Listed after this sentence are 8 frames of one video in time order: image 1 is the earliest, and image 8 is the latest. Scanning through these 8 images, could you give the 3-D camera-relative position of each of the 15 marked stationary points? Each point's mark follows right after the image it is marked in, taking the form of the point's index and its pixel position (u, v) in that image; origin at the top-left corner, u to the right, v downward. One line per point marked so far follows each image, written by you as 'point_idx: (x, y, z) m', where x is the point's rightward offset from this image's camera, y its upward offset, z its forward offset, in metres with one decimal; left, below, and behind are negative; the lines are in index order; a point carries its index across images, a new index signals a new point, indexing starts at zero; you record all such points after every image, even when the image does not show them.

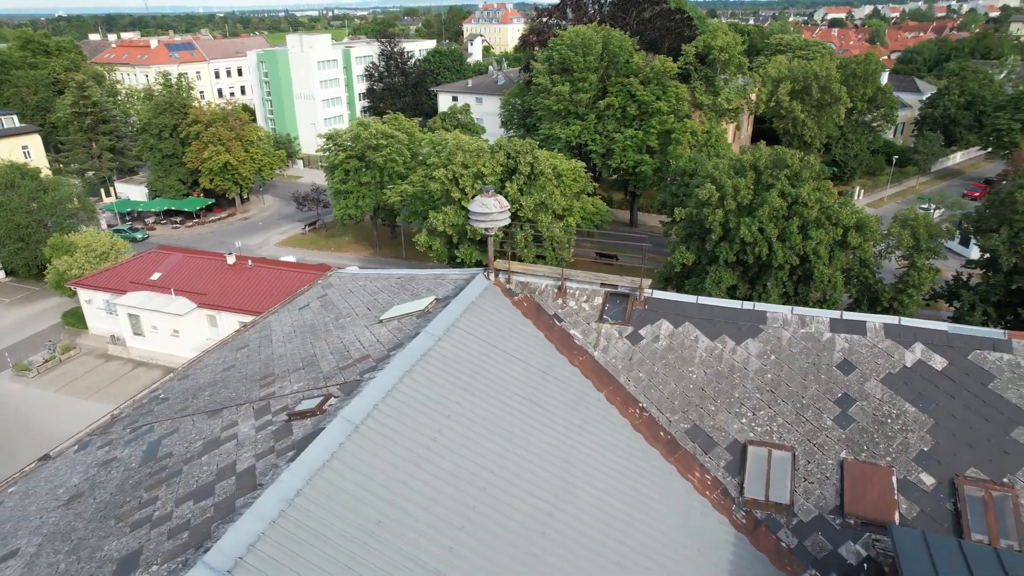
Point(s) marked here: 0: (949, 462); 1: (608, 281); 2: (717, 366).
0: (+4.9, -1.9, +7.2) m
1: (+1.4, +0.1, +9.4) m
2: (+2.7, -1.0, +8.4) m
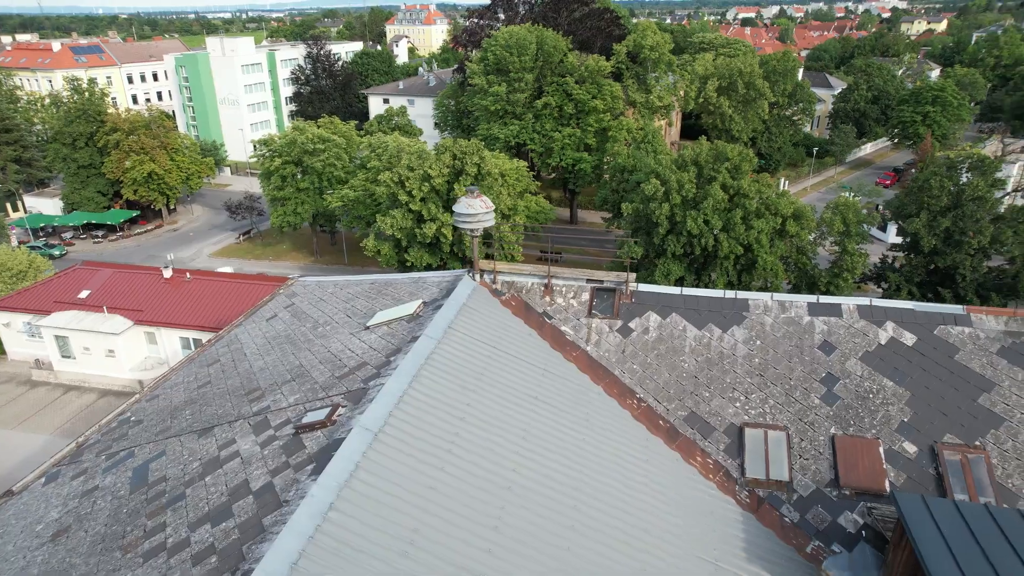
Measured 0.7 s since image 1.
0: (+5.0, -1.7, +7.8) m
1: (+1.2, +0.2, +9.6) m
2: (+2.6, -0.9, +8.7) m
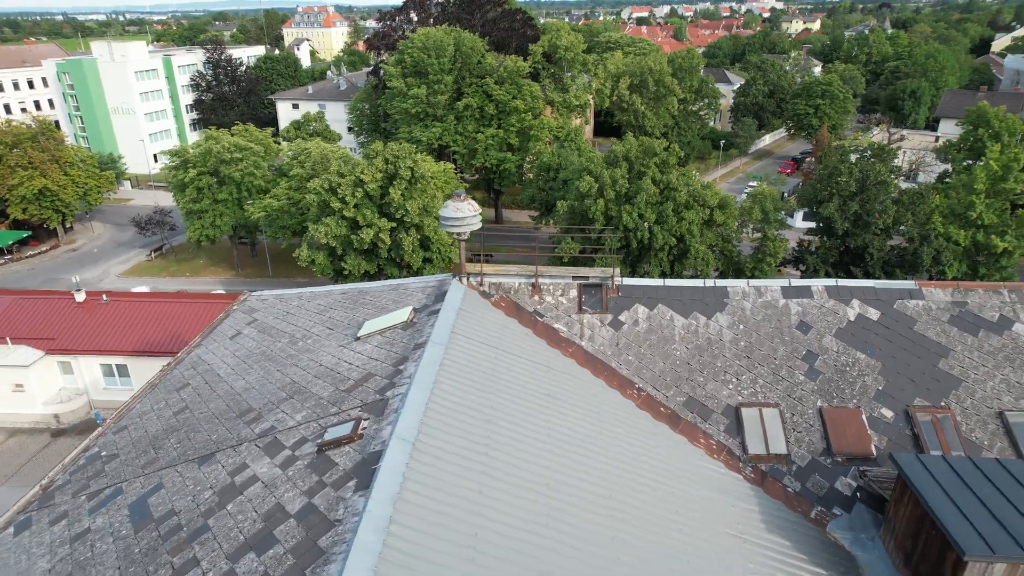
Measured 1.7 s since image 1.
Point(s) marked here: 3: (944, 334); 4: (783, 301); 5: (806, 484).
0: (+5.1, -1.4, +8.5) m
1: (+1.0, +0.2, +9.9) m
2: (+2.6, -0.7, +9.1) m
3: (+6.0, -0.6, +9.0) m
4: (+3.9, -0.2, +9.4) m
5: (+3.6, -2.4, +7.9) m
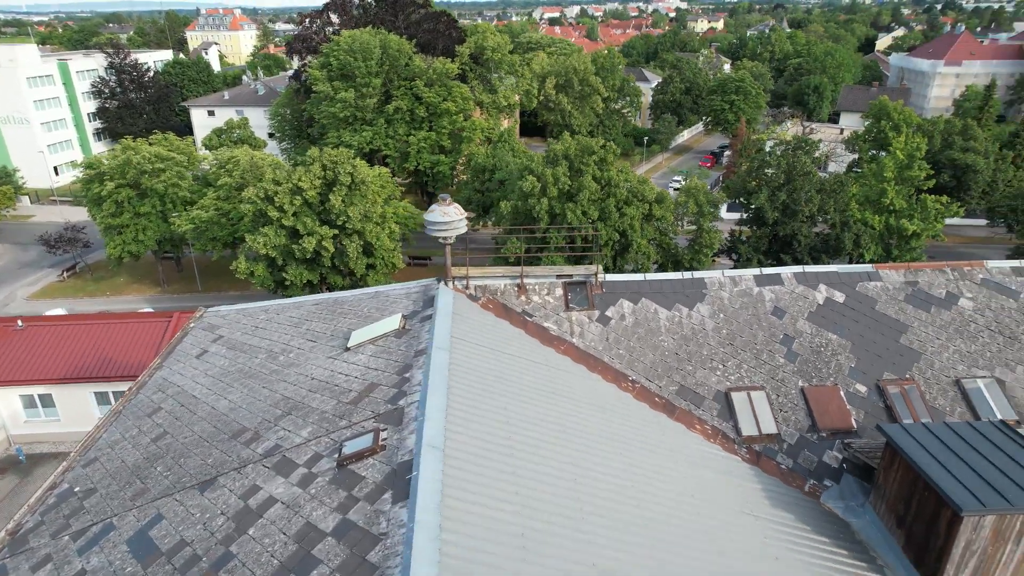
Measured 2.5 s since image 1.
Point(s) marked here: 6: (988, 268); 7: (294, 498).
0: (+5.1, -1.2, +9.2) m
1: (+0.8, +0.2, +10.0) m
2: (+2.5, -0.6, +9.5) m
3: (+5.9, -0.4, +9.8) m
4: (+3.7, 0.0, +9.9) m
5: (+3.7, -2.2, +8.4) m
6: (+7.6, +0.3, +10.3) m
7: (-2.1, -2.1, +6.4) m
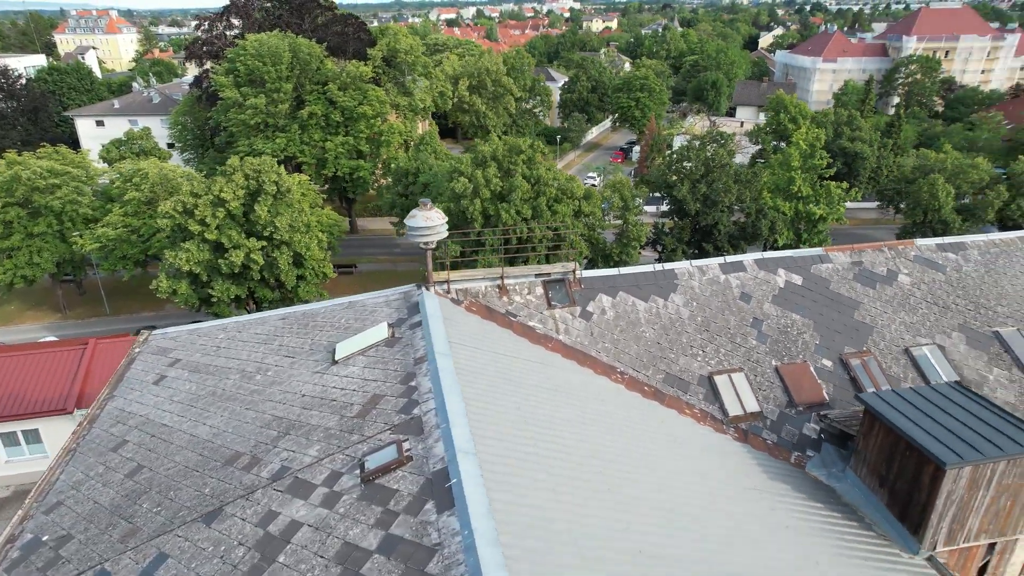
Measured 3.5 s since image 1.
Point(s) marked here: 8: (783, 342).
0: (+4.9, -0.9, +9.9) m
1: (+0.5, +0.3, +10.2) m
2: (+2.3, -0.5, +9.9) m
3: (+5.5, 0.0, +10.6) m
4: (+3.4, +0.2, +10.5) m
5: (+3.7, -2.0, +8.9) m
6: (+7.1, +0.7, +11.4) m
7: (-1.8, -2.2, +6.1) m
8: (+4.1, -0.8, +9.8) m
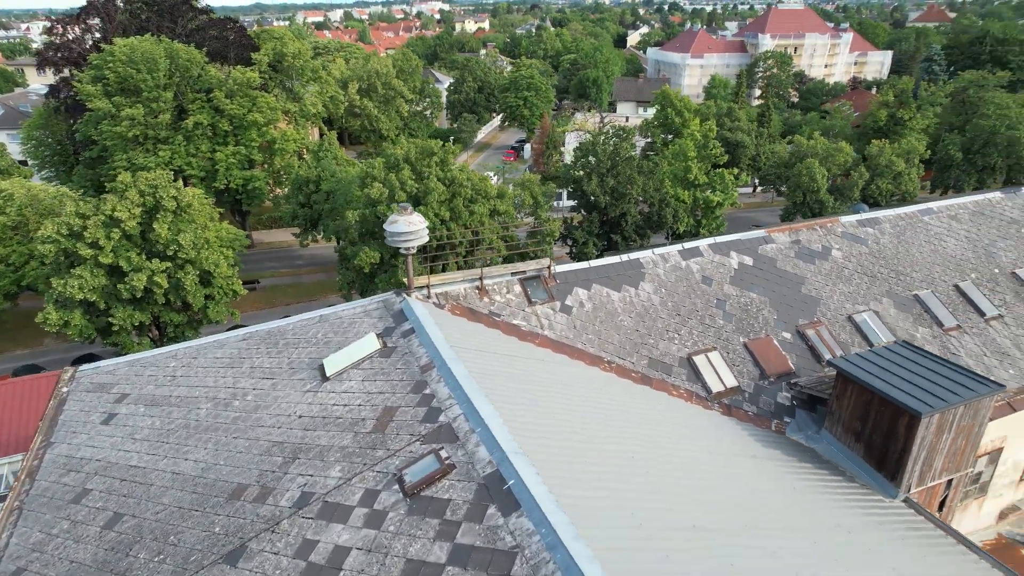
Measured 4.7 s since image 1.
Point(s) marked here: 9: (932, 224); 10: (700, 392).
0: (+4.5, -0.5, +10.7) m
1: (+0.1, +0.3, +10.2) m
2: (+1.9, -0.3, +10.2) m
3: (+5.0, +0.4, +11.5) m
4: (+2.9, +0.4, +11.0) m
5: (+3.6, -1.7, +9.5) m
6: (+6.4, +1.3, +12.6) m
7: (-1.3, -2.3, +5.9) m
8: (+3.8, -0.5, +10.5) m
9: (+8.6, +1.3, +13.2) m
10: (+2.7, -1.5, +9.5) m
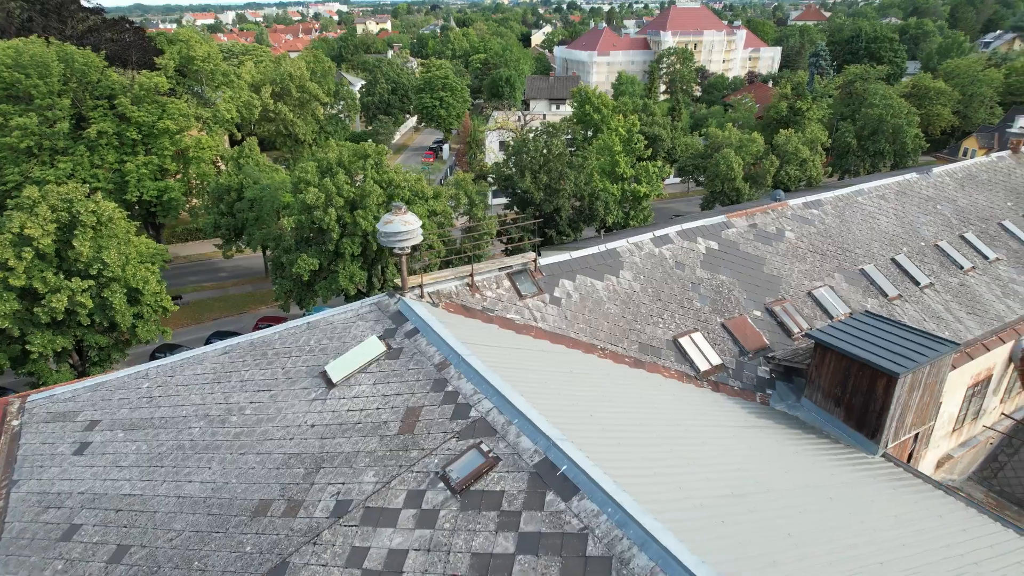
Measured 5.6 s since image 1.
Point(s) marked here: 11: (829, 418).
0: (+4.3, -0.2, +11.3) m
1: (-0.1, +0.4, +10.3) m
2: (+1.7, -0.1, +10.6) m
3: (+4.6, +0.7, +12.2) m
4: (+2.6, +0.7, +11.5) m
5: (+3.6, -1.4, +10.1) m
6: (+5.7, +1.7, +13.4) m
7: (-0.8, -2.3, +5.8) m
8: (+3.5, -0.2, +11.1) m
9: (+7.8, +1.9, +14.4) m
10: (+2.7, -1.3, +9.9) m
11: (+4.6, -1.9, +9.5) m
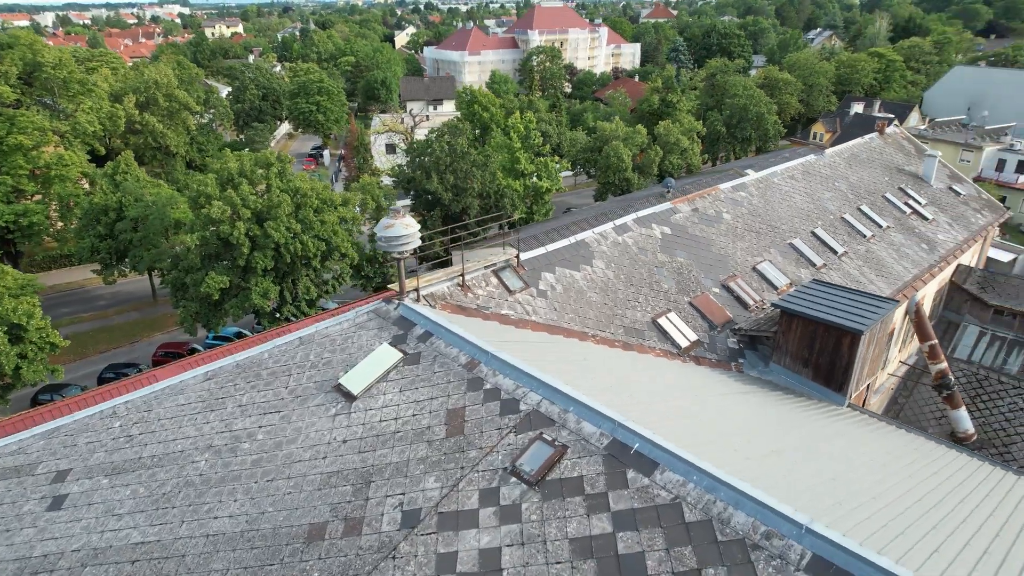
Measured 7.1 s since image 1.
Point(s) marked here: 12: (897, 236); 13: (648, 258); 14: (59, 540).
0: (+3.8, +0.2, +12.2) m
1: (-0.4, +0.4, +10.4) m
2: (+1.4, 0.0, +11.0) m
3: (+3.8, +1.2, +13.1) m
4: (+2.0, +0.9, +12.0) m
5: (+3.4, -1.1, +10.9) m
6: (+4.7, +2.2, +14.5) m
7: (0.0, -2.2, +5.9) m
8: (+3.1, +0.1, +11.8) m
9: (+6.5, +2.5, +15.8) m
10: (+2.6, -1.0, +10.5) m
11: (+4.6, -1.4, +10.5) m
12: (+9.5, +1.3, +16.1) m
13: (+2.5, +0.5, +11.9) m
14: (-5.2, -2.8, +7.4) m
